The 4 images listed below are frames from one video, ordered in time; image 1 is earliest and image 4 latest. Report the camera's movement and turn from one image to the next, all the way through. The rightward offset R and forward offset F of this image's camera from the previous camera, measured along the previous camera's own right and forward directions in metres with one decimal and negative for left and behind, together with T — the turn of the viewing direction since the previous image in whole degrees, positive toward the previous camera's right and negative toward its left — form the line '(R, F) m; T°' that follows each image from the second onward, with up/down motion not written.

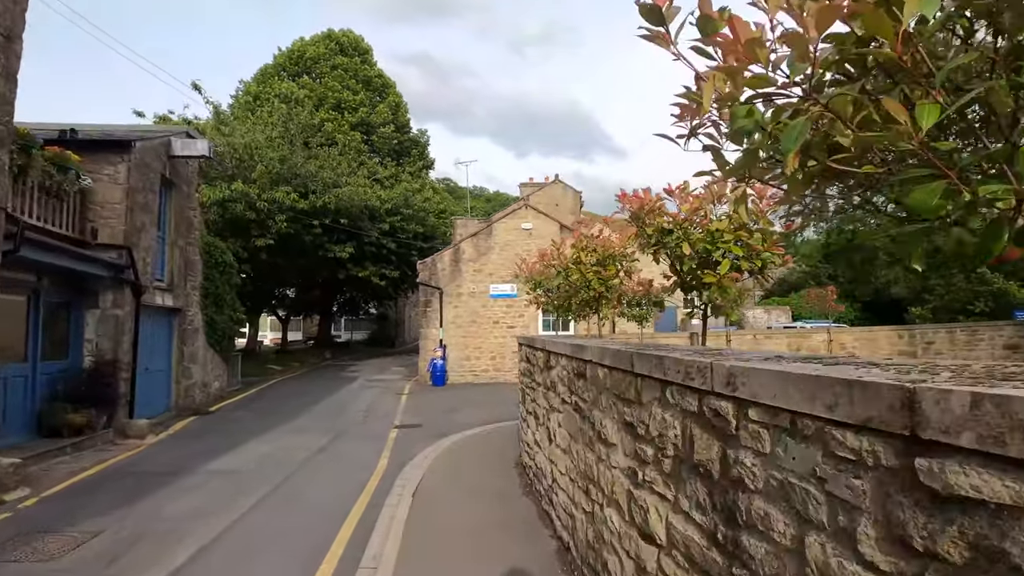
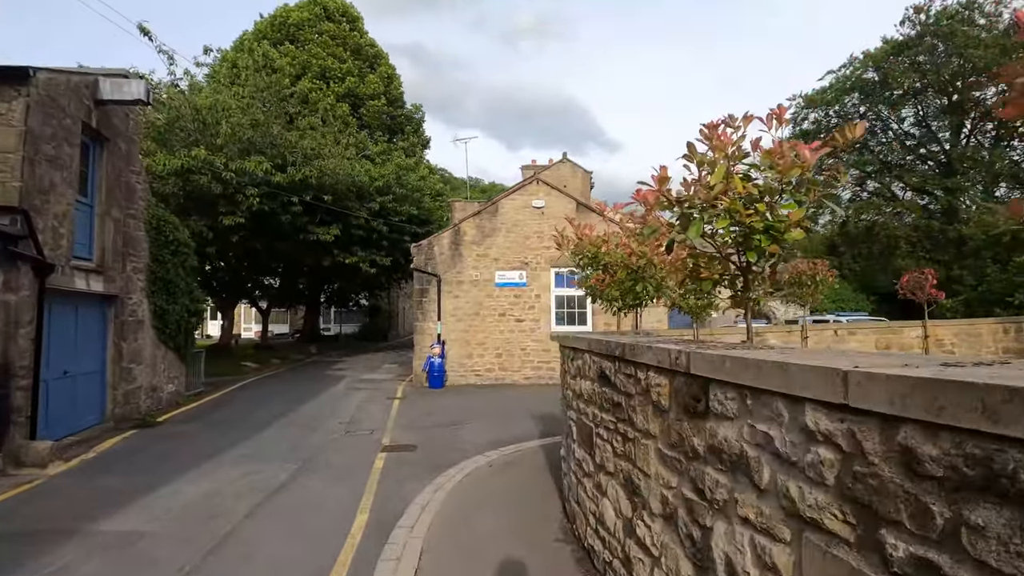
(-0.5, +2.9) m; +1°
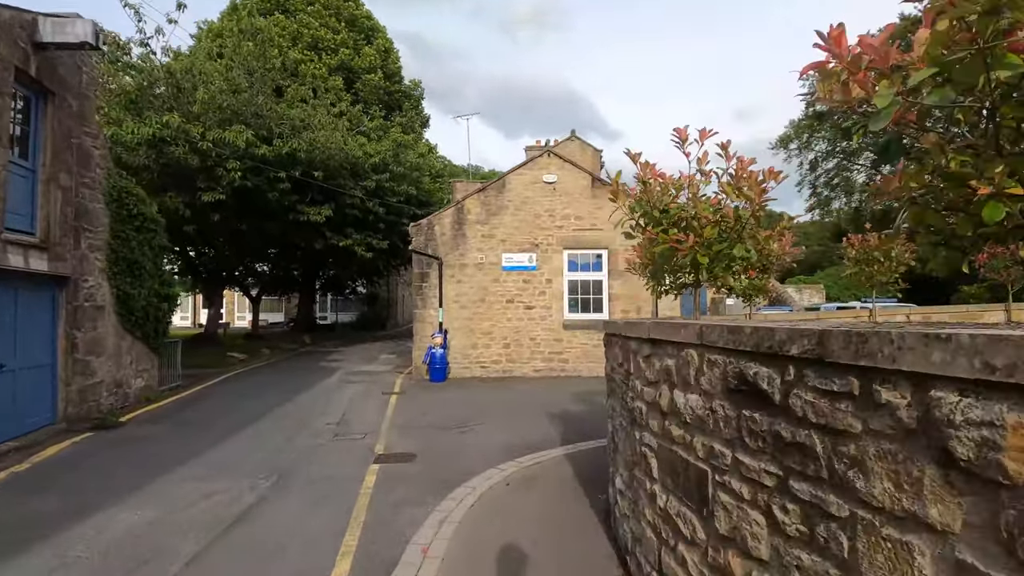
(-0.3, +1.7) m; 0°
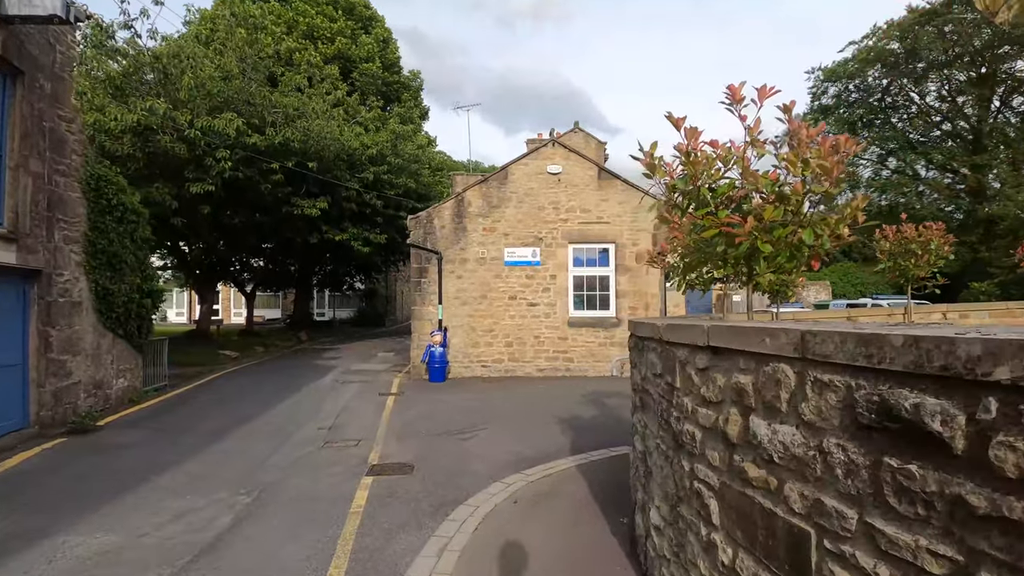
(-0.1, +0.7) m; 0°
